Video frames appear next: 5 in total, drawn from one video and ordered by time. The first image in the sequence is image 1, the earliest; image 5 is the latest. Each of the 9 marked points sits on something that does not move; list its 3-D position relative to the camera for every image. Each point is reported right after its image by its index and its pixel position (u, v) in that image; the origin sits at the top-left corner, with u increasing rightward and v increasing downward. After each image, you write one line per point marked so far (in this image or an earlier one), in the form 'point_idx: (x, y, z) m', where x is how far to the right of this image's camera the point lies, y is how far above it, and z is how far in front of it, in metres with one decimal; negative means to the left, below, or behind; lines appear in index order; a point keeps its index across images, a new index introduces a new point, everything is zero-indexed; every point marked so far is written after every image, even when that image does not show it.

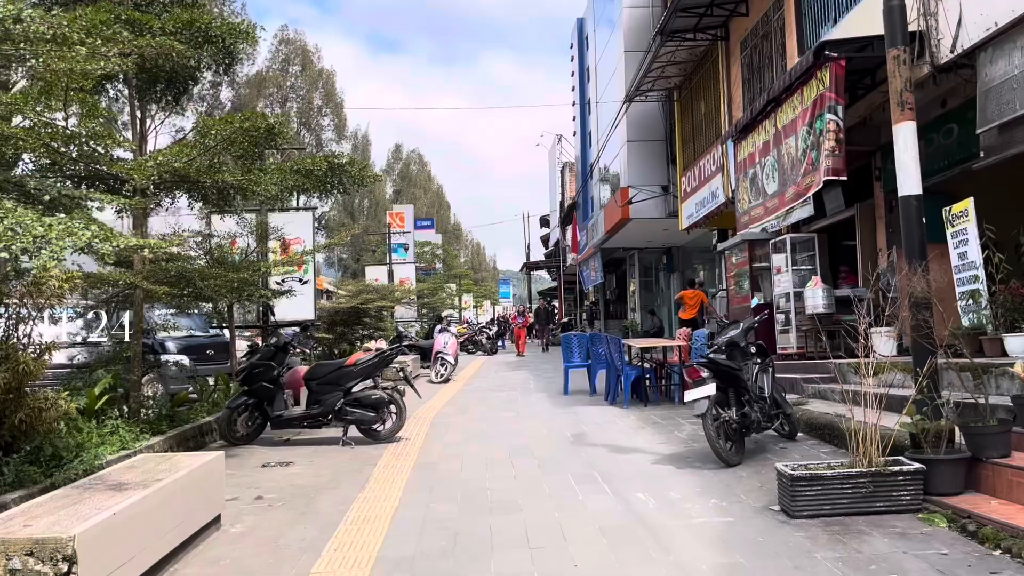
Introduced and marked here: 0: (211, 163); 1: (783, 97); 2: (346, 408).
0: (-2.3, +1.0, +6.7) m
1: (+3.0, +2.2, +10.0) m
2: (-1.3, -1.0, +7.2) m
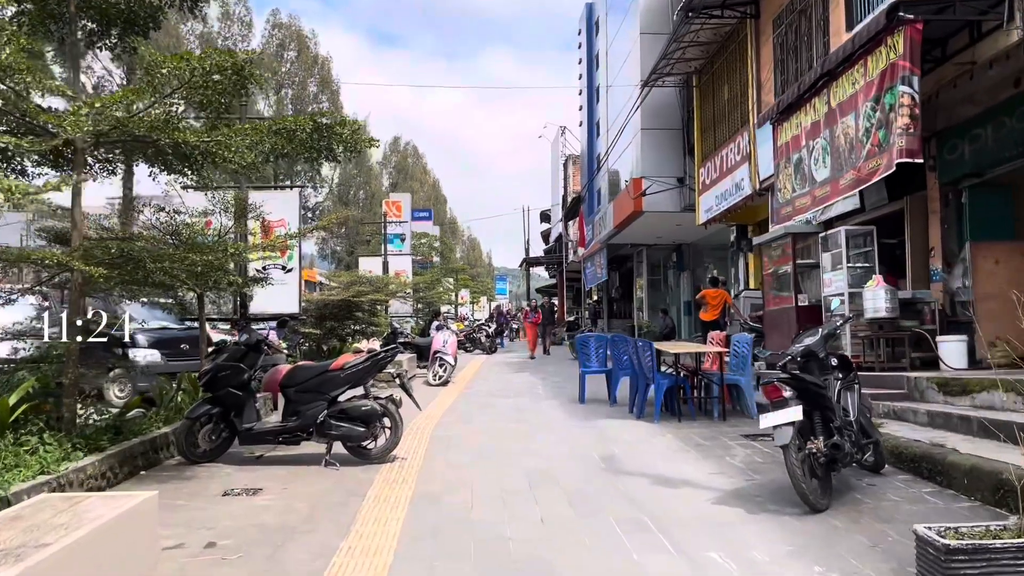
0: (-2.1, +1.1, +5.5) m
1: (+3.2, +2.1, +8.8) m
2: (-1.2, -0.9, +5.9) m
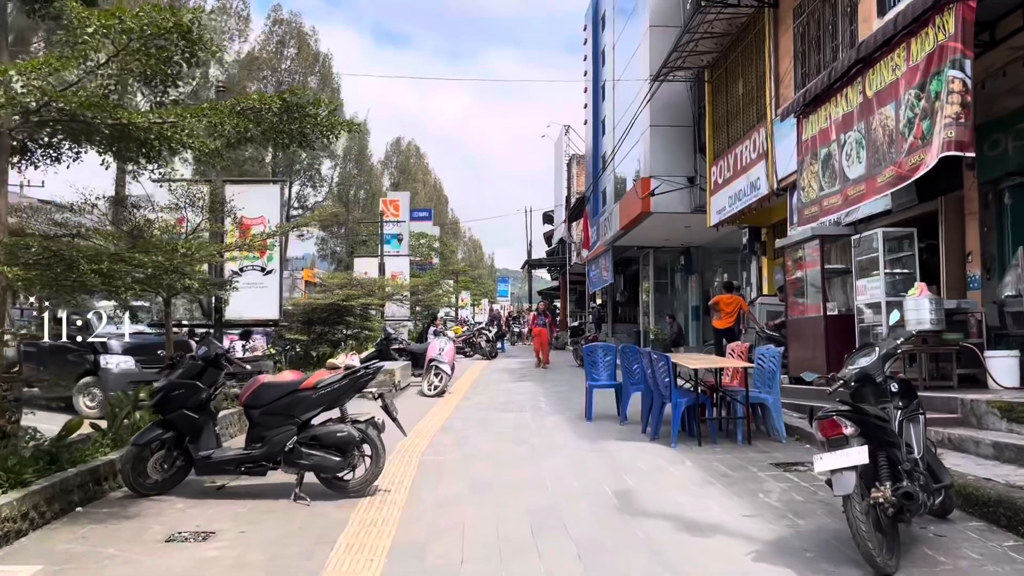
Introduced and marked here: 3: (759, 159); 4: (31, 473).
0: (-2.1, +1.0, +4.6) m
1: (+3.2, +2.1, +7.9) m
2: (-1.2, -0.9, +5.1) m
3: (+3.7, +1.9, +13.4) m
4: (-2.5, -1.0, +4.7) m
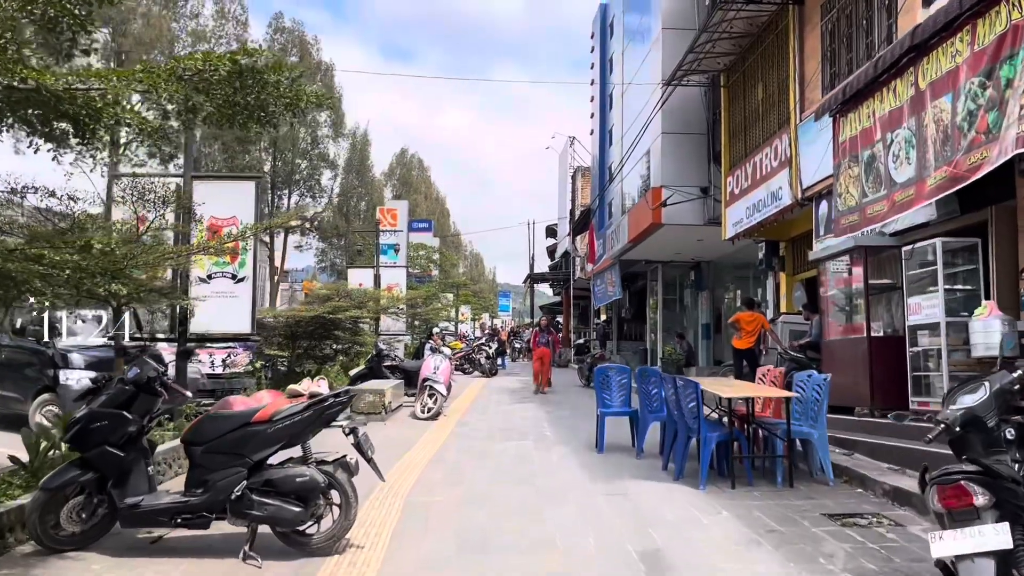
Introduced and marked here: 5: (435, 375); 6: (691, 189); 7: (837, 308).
0: (-2.1, +1.0, +3.7) m
1: (+3.3, +1.9, +7.0) m
2: (-1.2, -1.0, +4.1) m
3: (+3.8, +1.7, +12.4) m
4: (-2.5, -1.0, +3.7) m
5: (-0.9, -1.1, +10.8) m
6: (+3.3, +1.8, +16.4) m
7: (+3.2, -0.2, +8.6) m
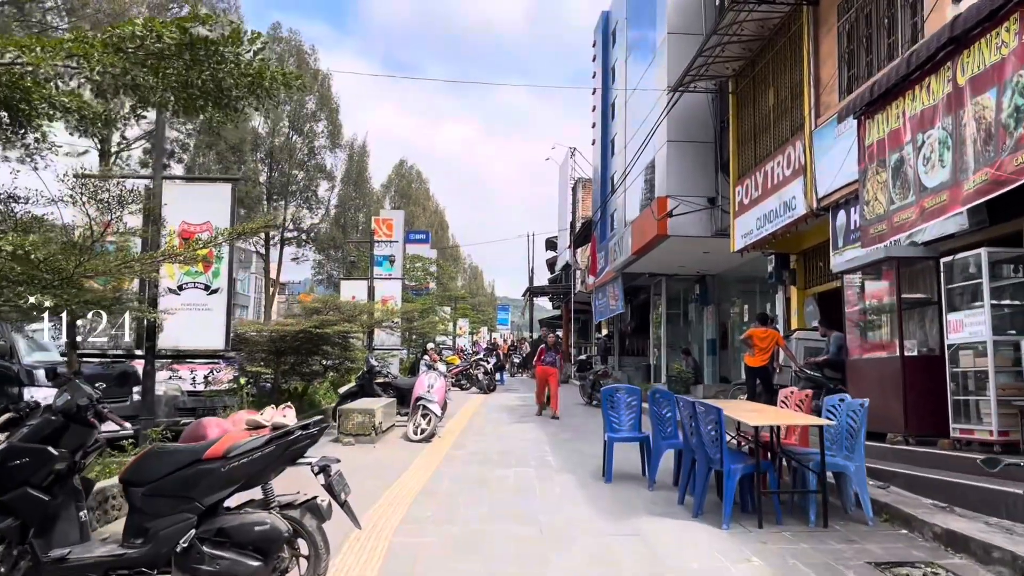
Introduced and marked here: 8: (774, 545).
0: (-2.1, +1.0, +3.0) m
1: (+3.3, +1.8, +6.4) m
2: (-1.2, -1.0, +3.4) m
3: (+3.8, +1.5, +11.8) m
4: (-2.5, -1.0, +3.0) m
5: (-0.9, -1.2, +10.1) m
6: (+3.3, +1.6, +15.8) m
7: (+3.2, -0.3, +8.0) m
8: (+1.4, -1.4, +4.9) m
